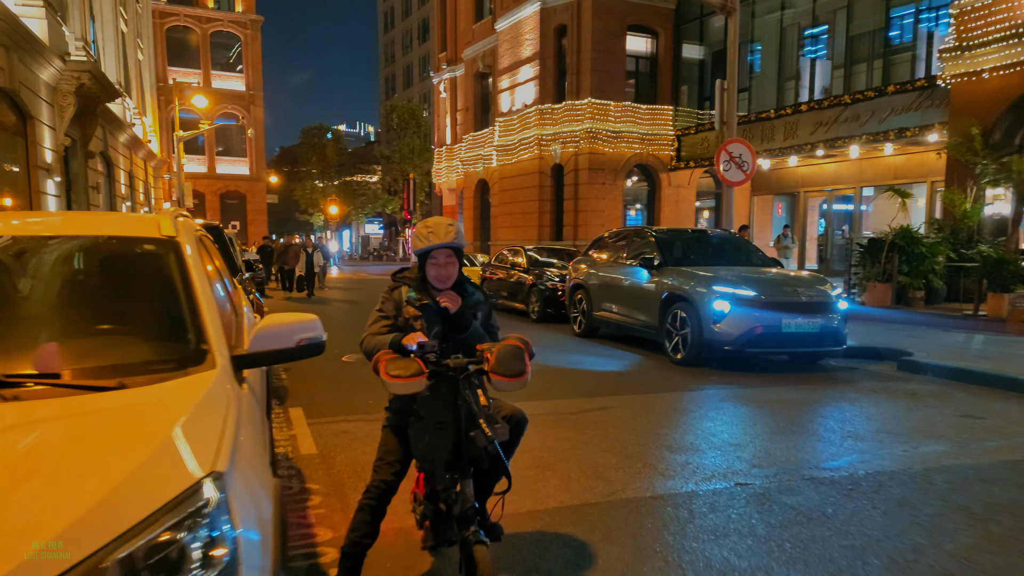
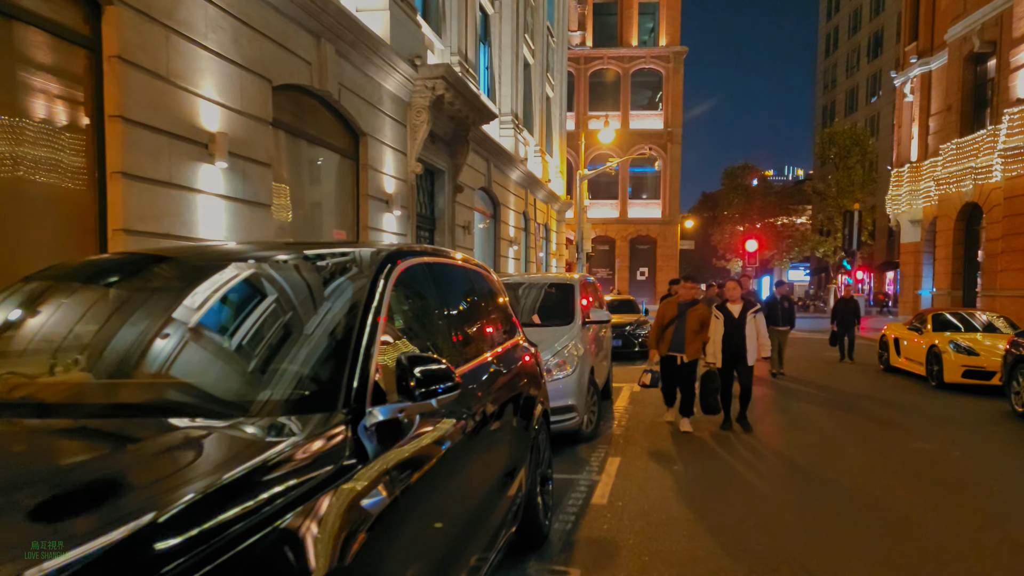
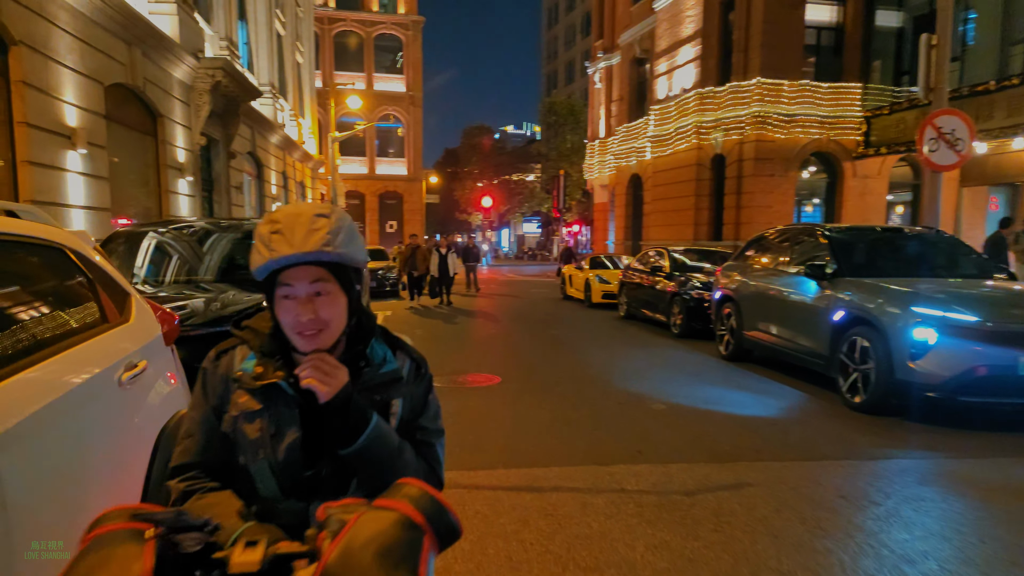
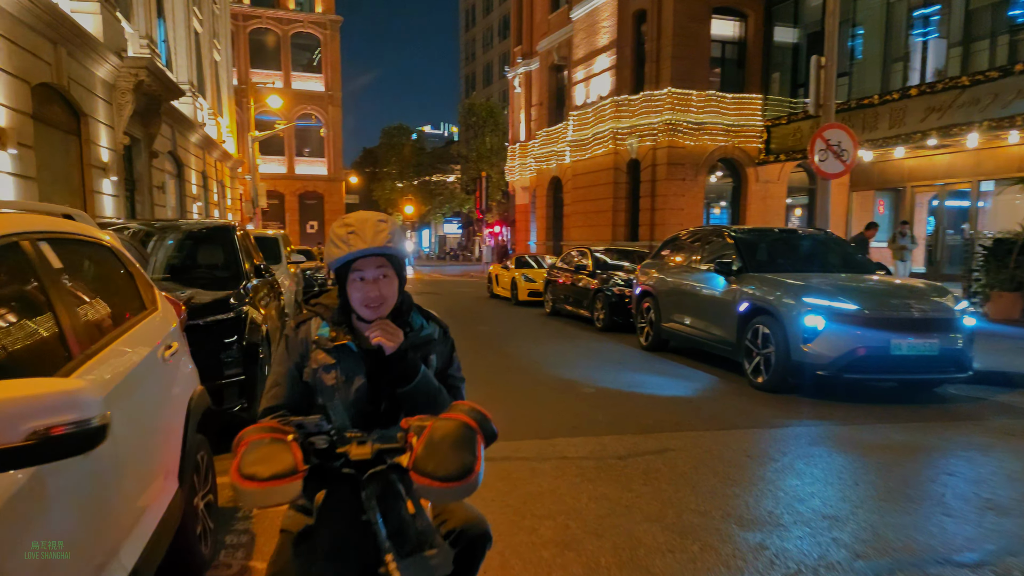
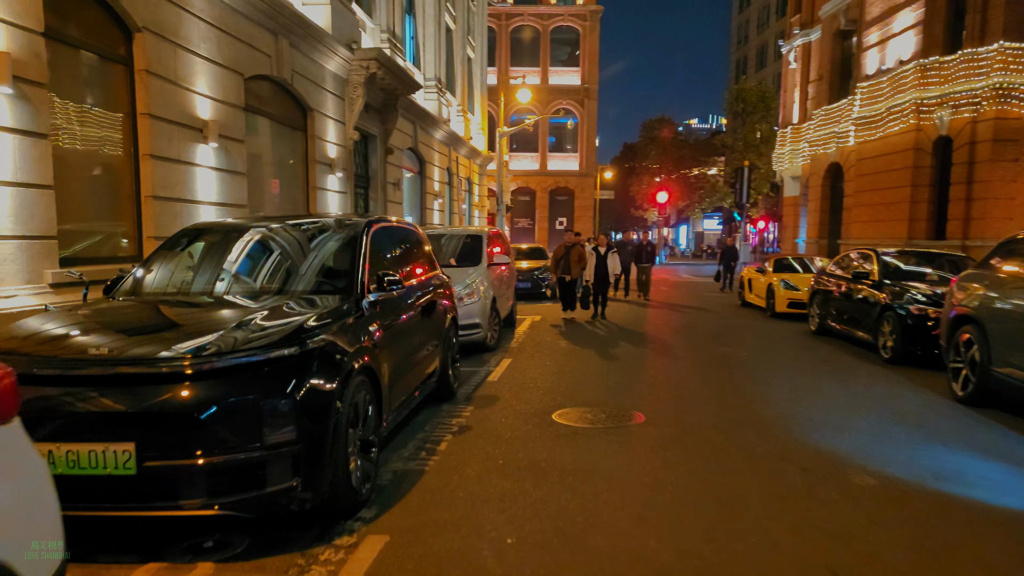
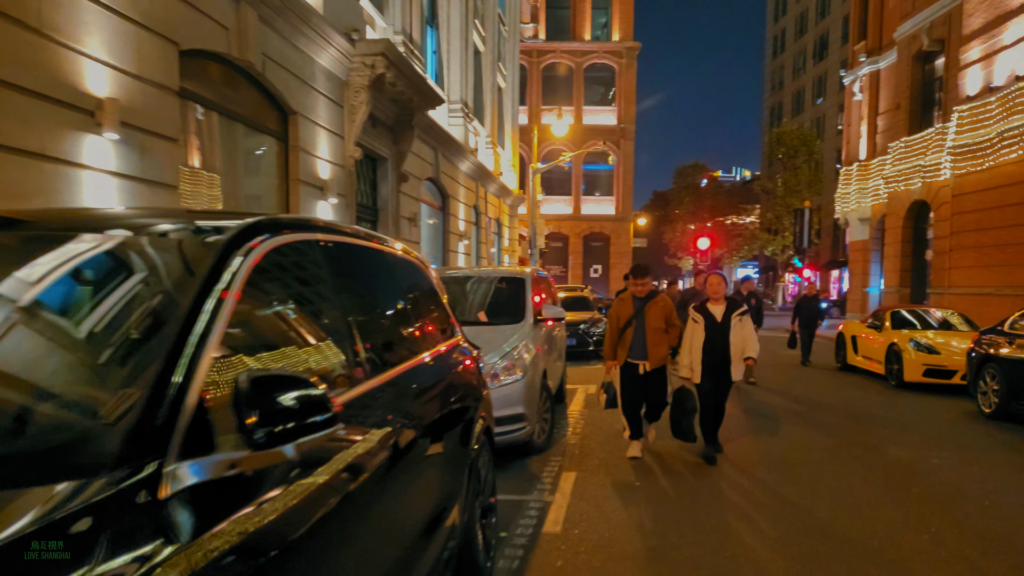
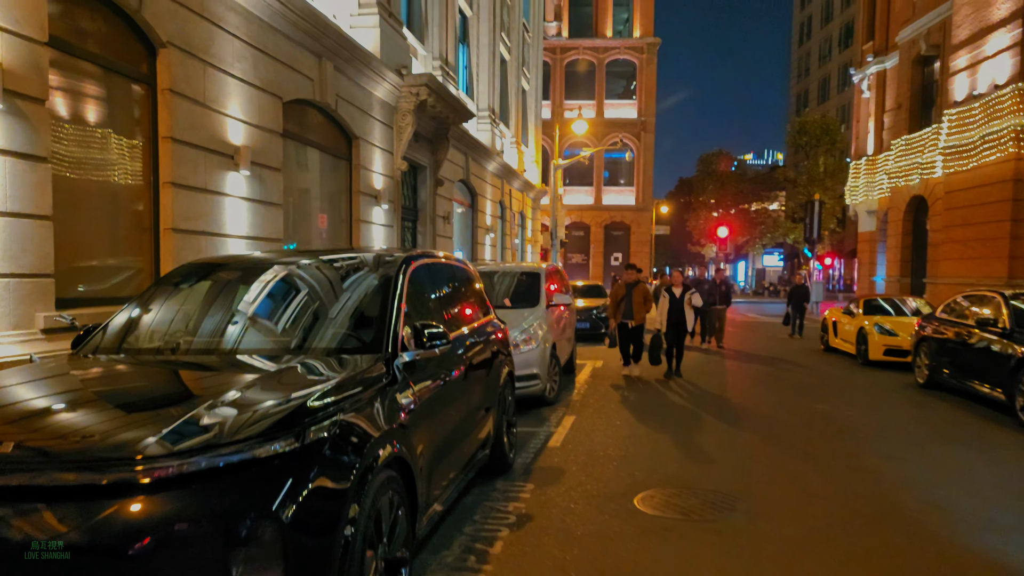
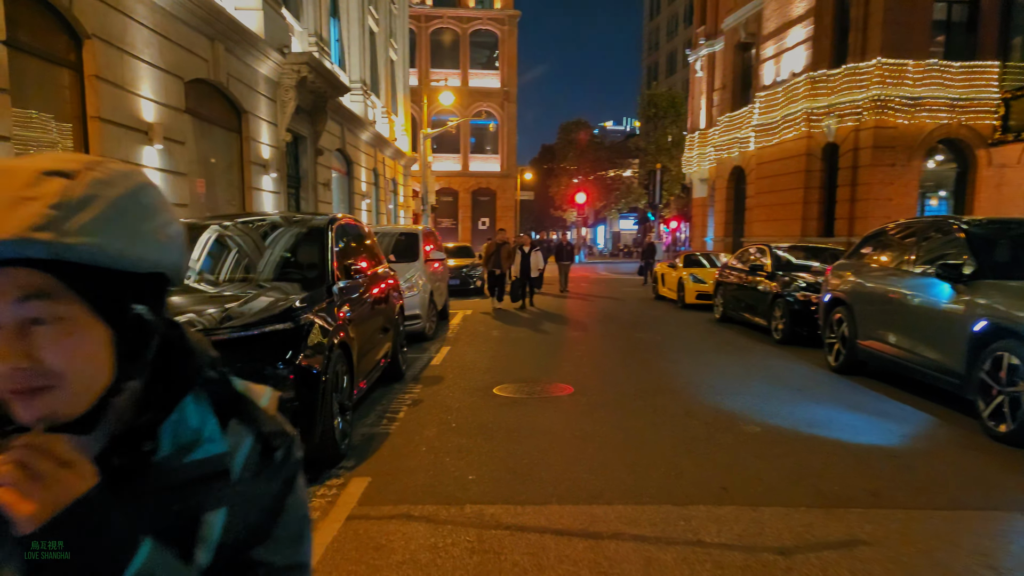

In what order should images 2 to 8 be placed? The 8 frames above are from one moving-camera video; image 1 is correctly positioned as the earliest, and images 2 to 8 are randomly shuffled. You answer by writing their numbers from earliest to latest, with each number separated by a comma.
4, 3, 8, 5, 7, 2, 6
